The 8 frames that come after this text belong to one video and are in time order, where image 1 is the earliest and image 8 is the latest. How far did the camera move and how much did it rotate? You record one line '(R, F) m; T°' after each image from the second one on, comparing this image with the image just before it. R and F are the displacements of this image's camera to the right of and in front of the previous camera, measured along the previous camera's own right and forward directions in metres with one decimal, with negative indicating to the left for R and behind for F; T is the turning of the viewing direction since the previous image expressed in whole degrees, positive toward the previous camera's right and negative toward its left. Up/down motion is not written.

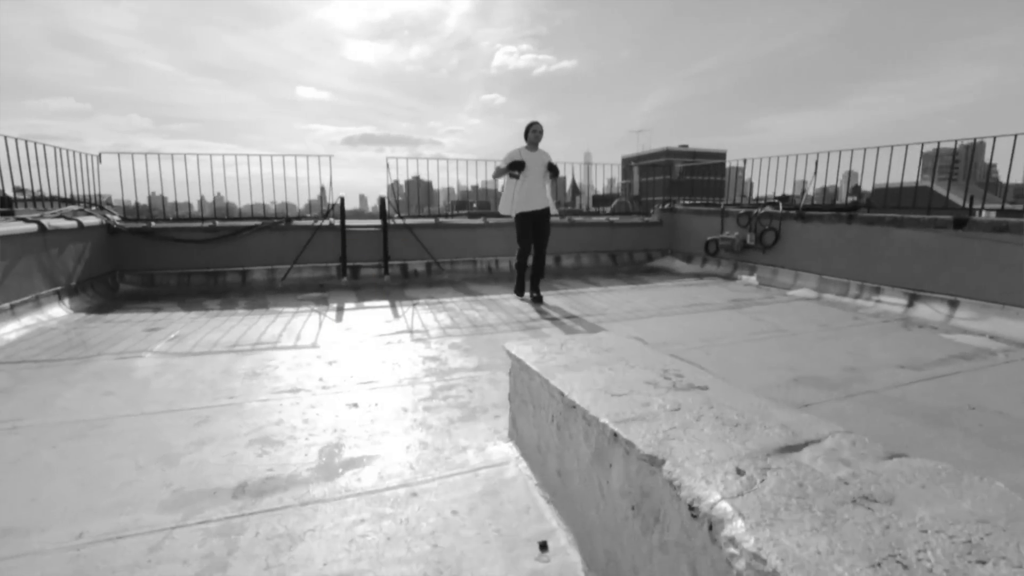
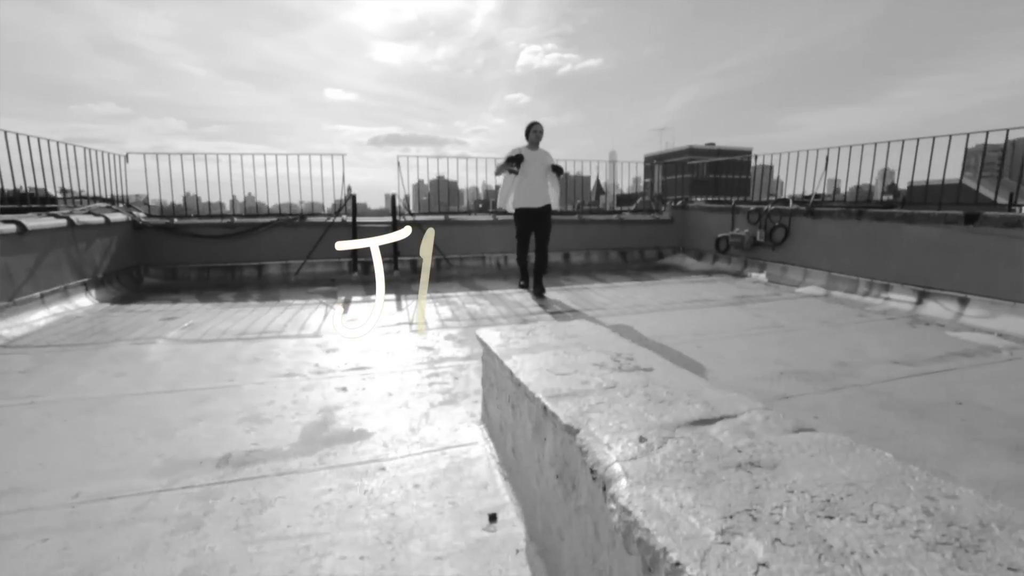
(+0.3, -0.1) m; -3°
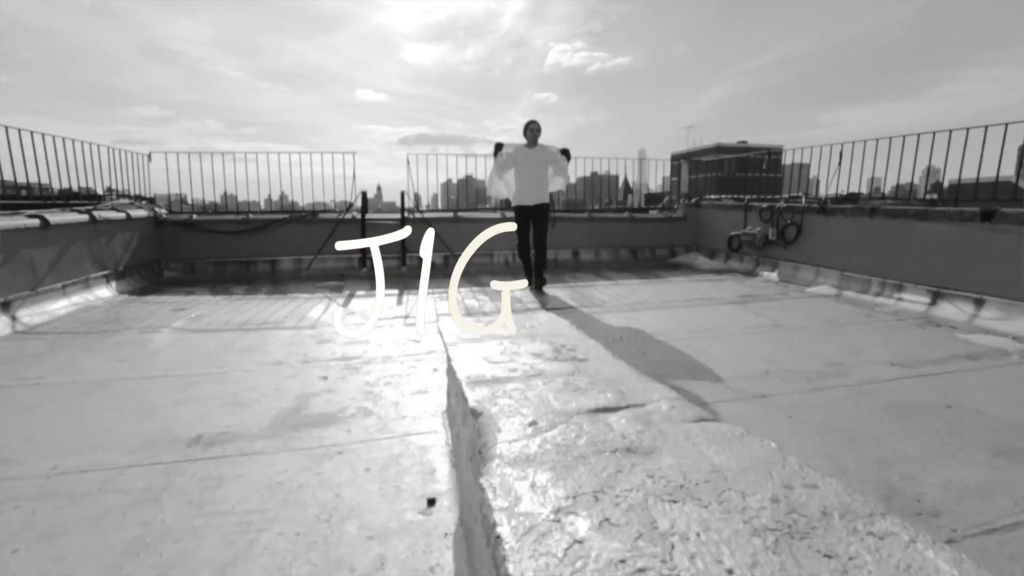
(+0.3, 0.0) m; -3°
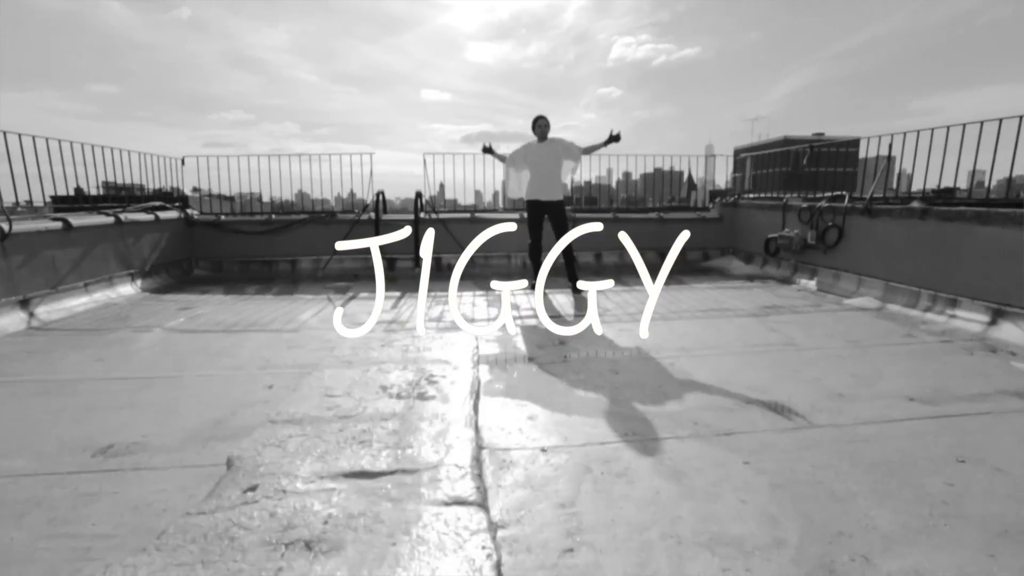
(+0.7, +0.3) m; -7°
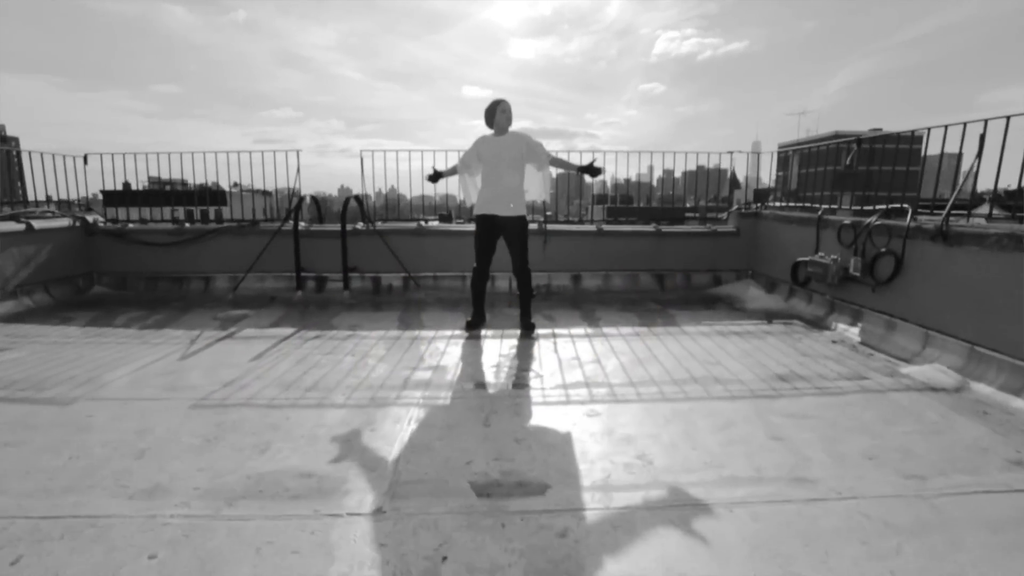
(+1.1, +1.5) m; -4°
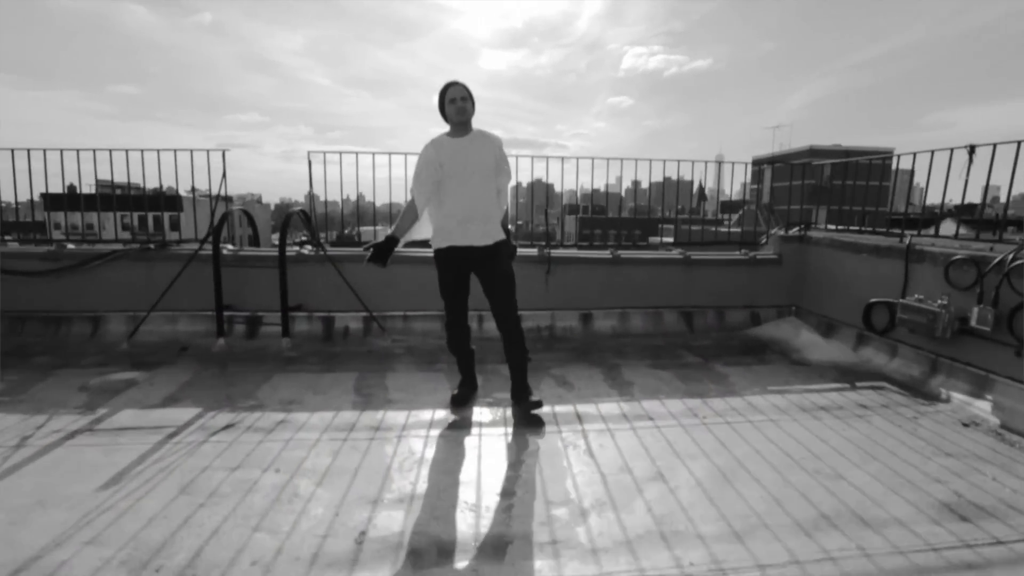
(-0.2, +1.4) m; +4°
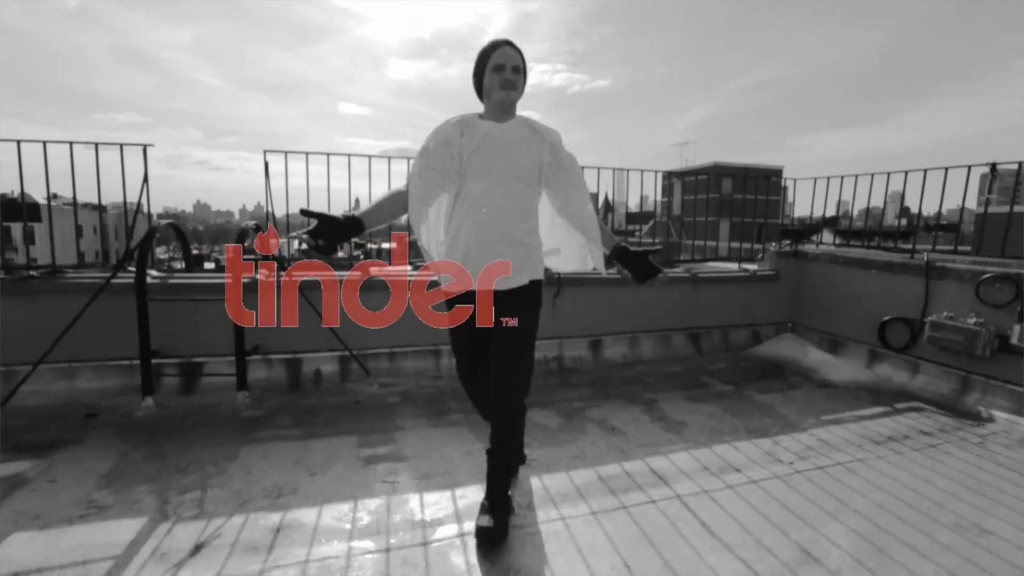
(-0.8, +0.7) m; +10°
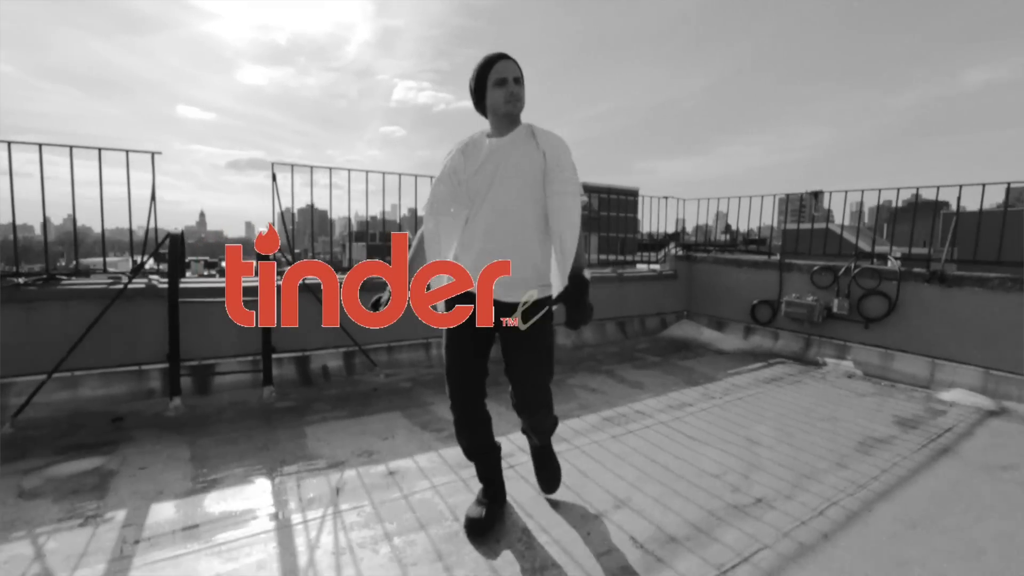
(-1.1, -0.6) m; +15°
